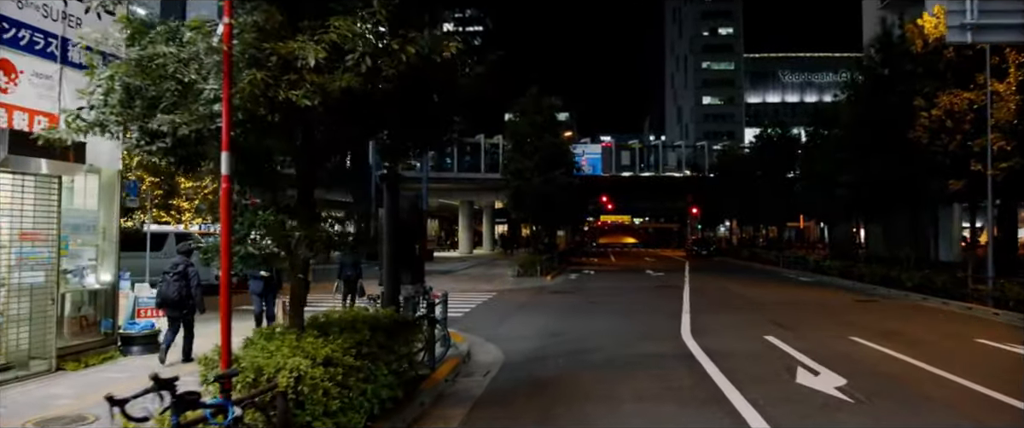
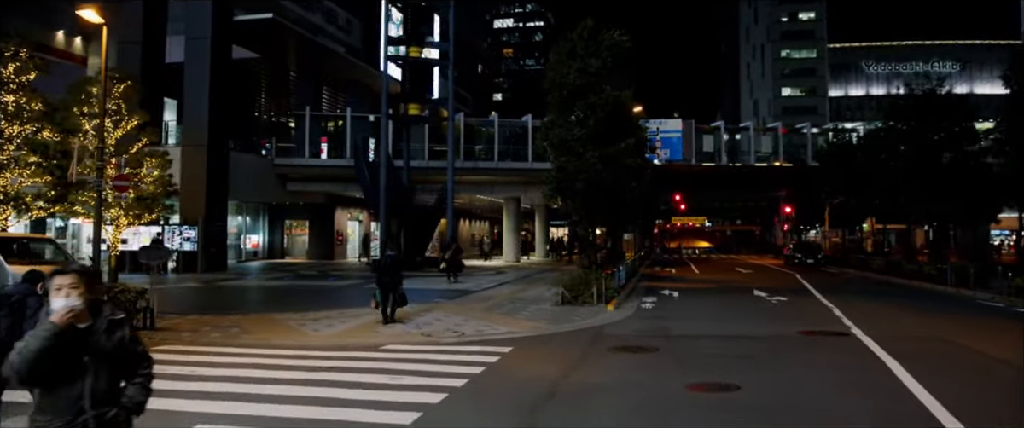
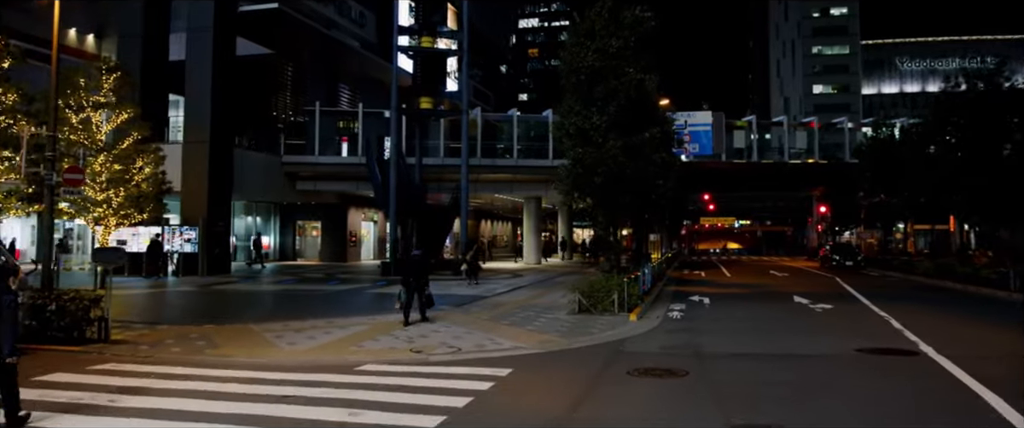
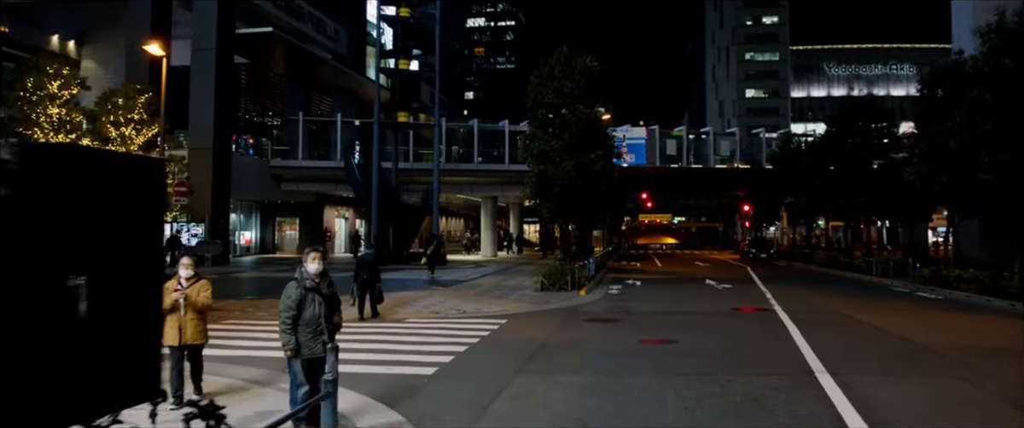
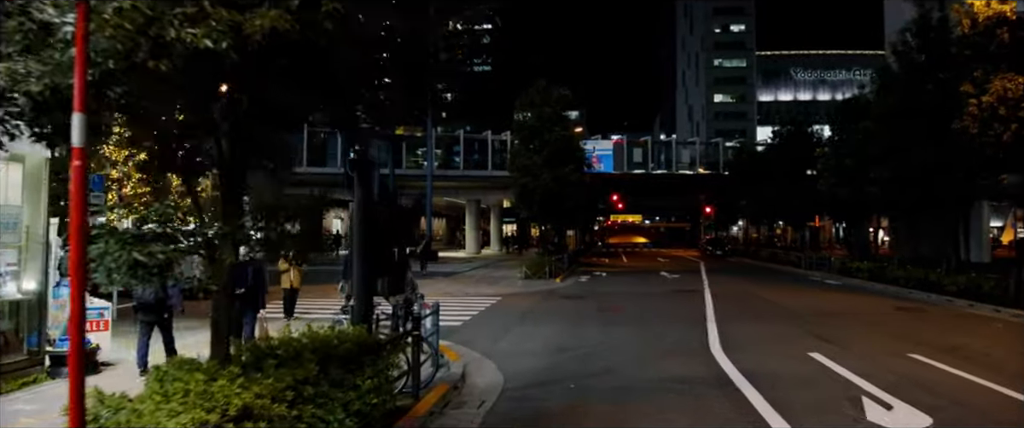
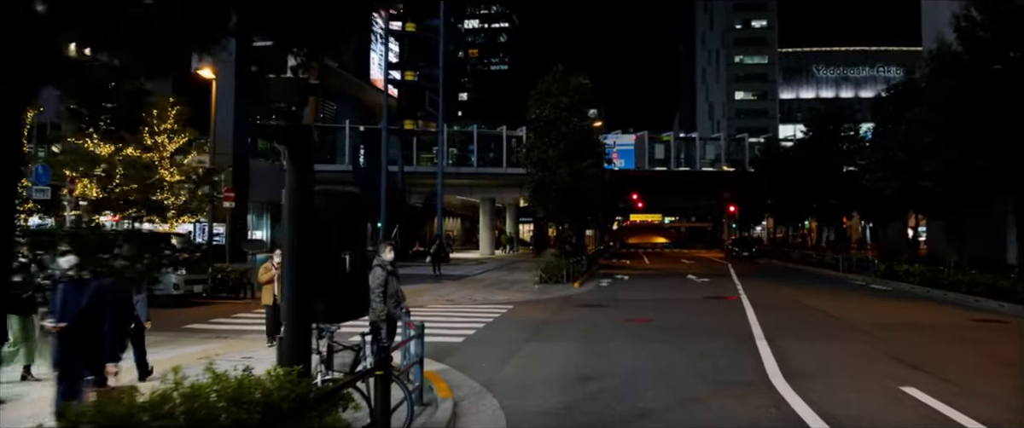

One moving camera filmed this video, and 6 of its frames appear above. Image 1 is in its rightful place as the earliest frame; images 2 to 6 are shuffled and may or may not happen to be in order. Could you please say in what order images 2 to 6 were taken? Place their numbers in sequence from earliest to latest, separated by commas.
5, 6, 4, 2, 3
